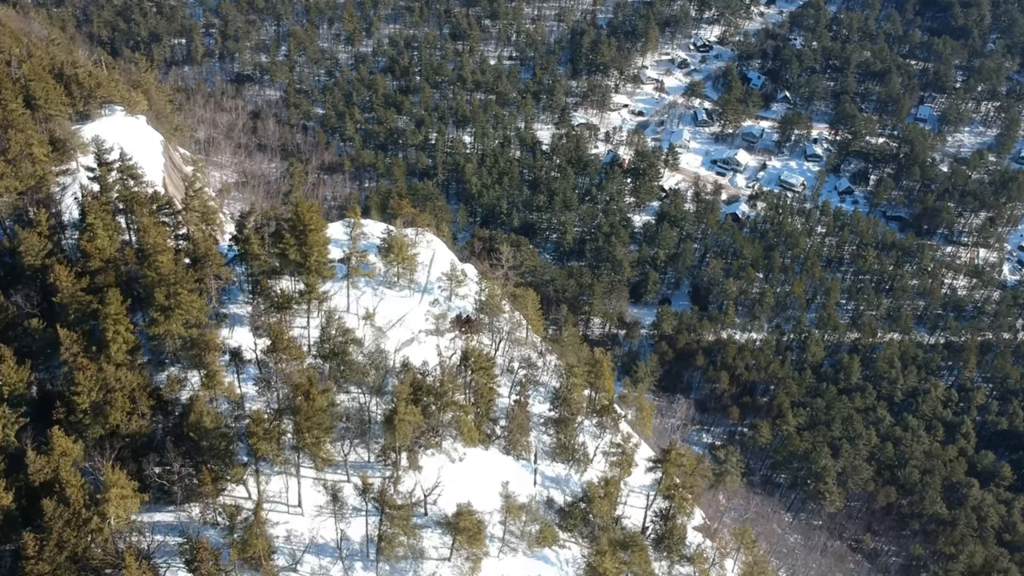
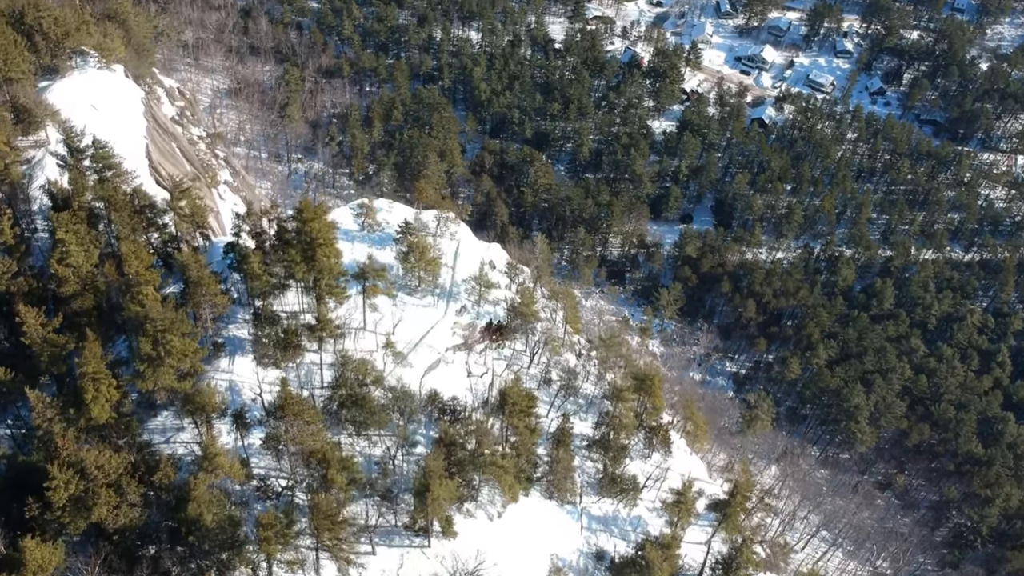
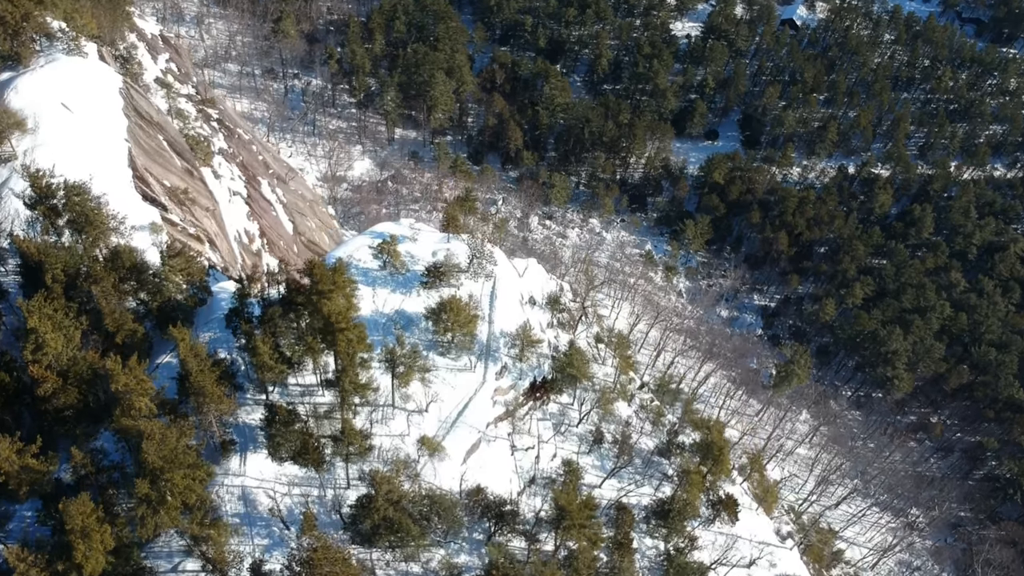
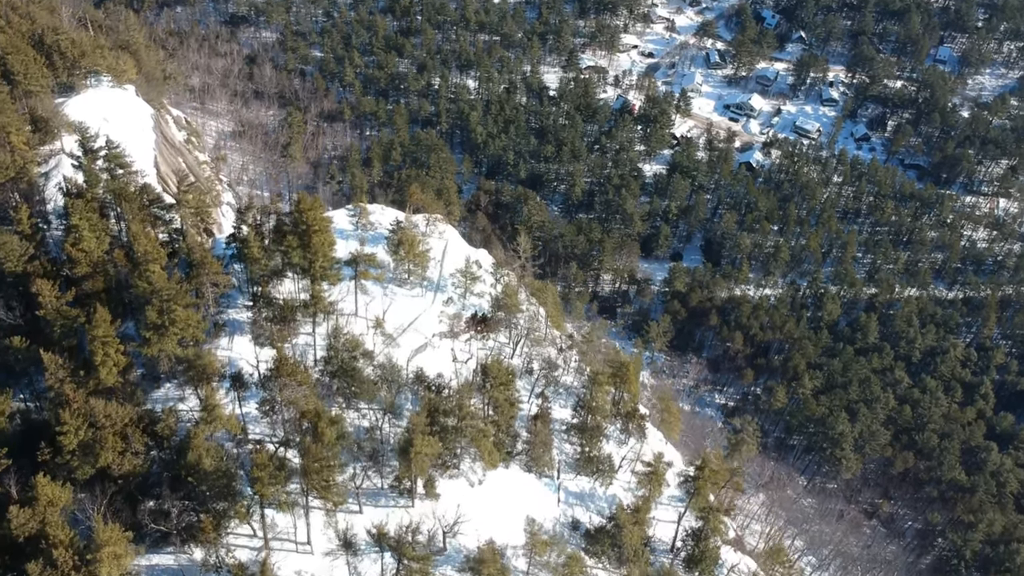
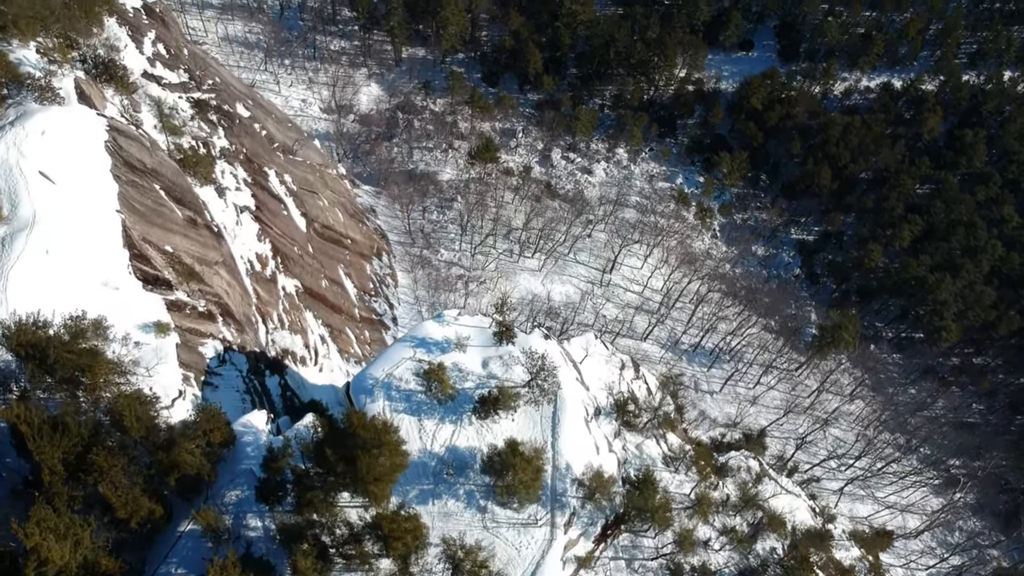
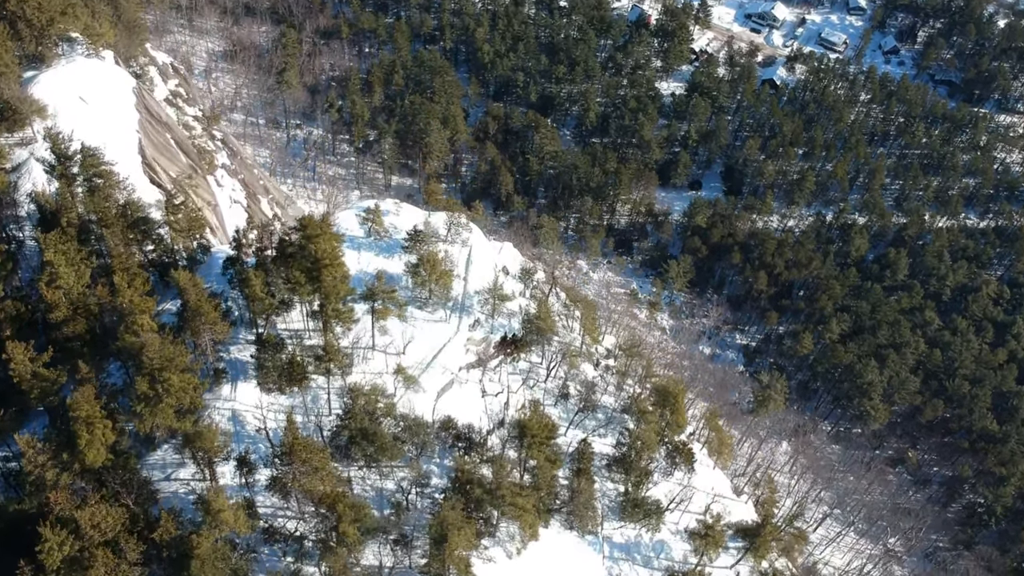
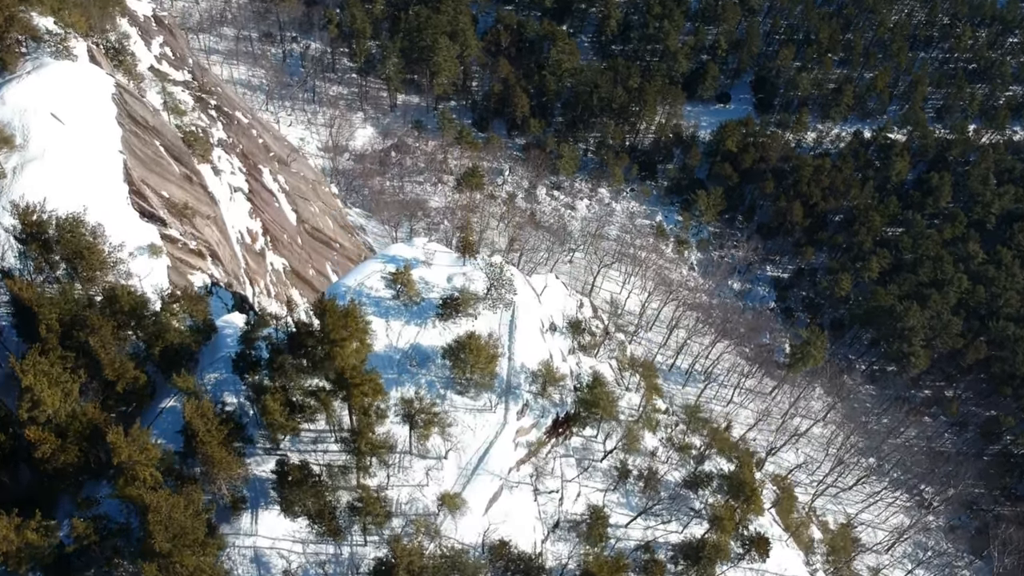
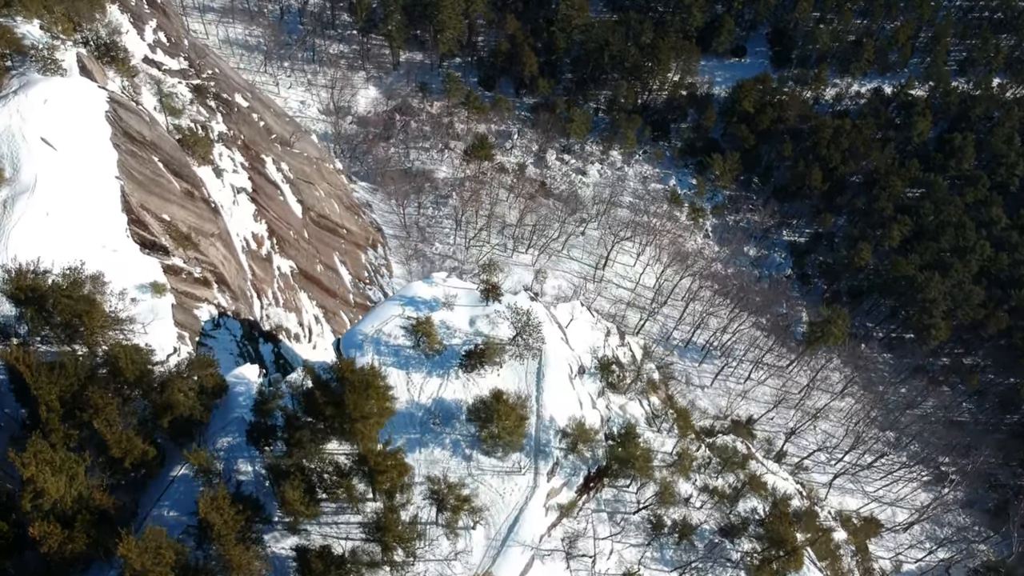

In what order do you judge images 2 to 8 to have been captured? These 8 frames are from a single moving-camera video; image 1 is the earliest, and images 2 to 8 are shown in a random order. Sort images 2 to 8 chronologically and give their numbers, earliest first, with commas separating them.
4, 2, 6, 3, 7, 8, 5
